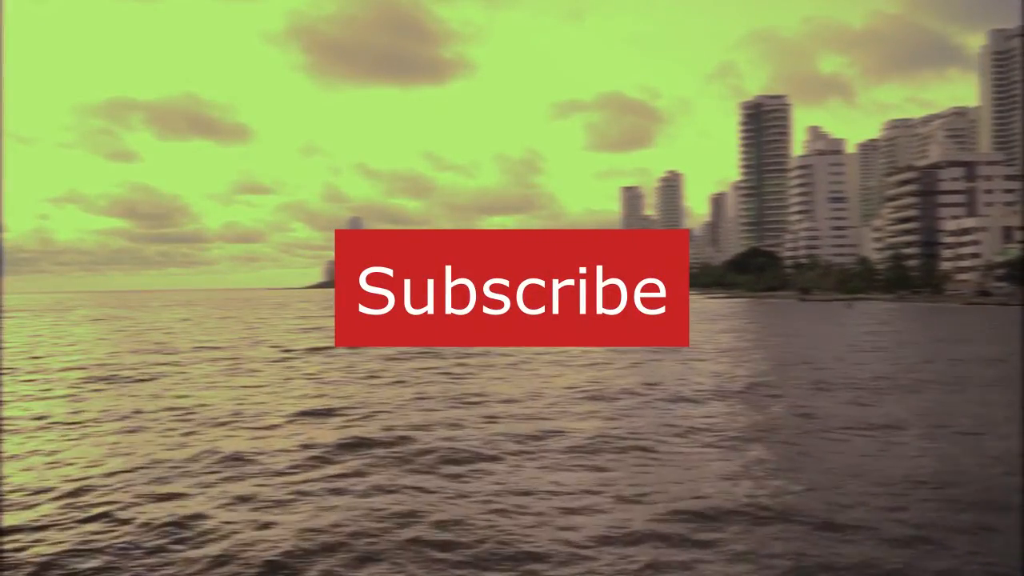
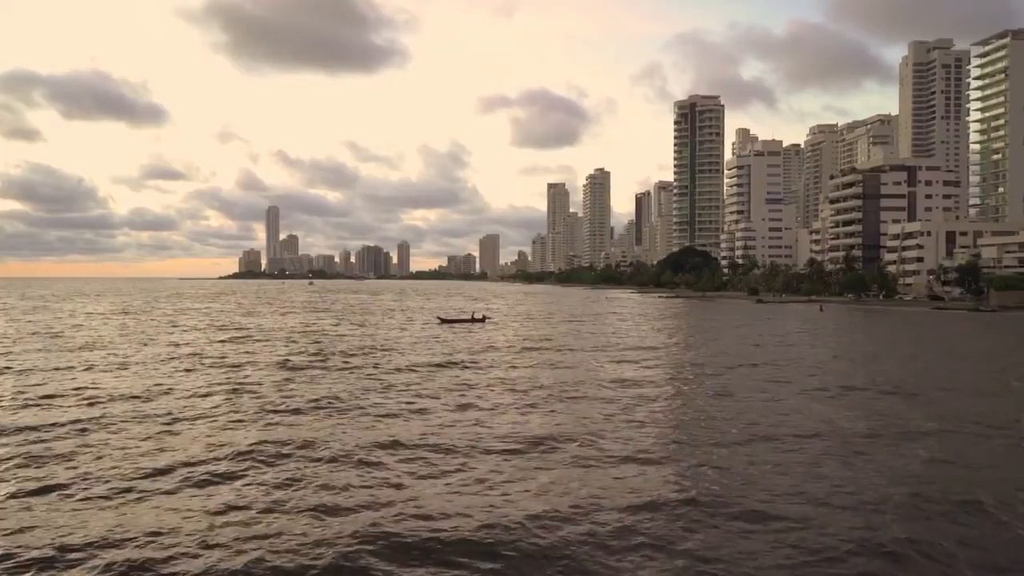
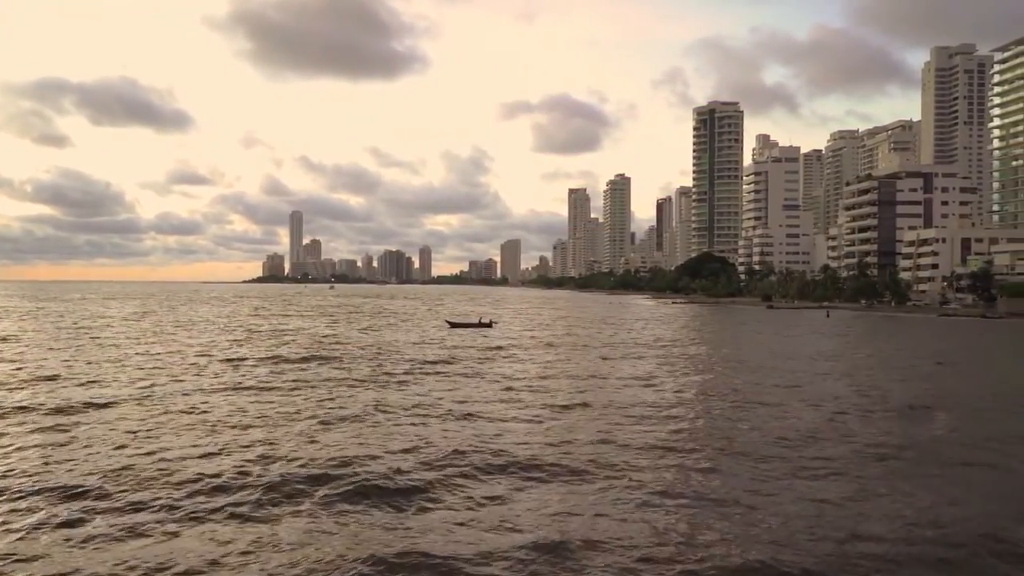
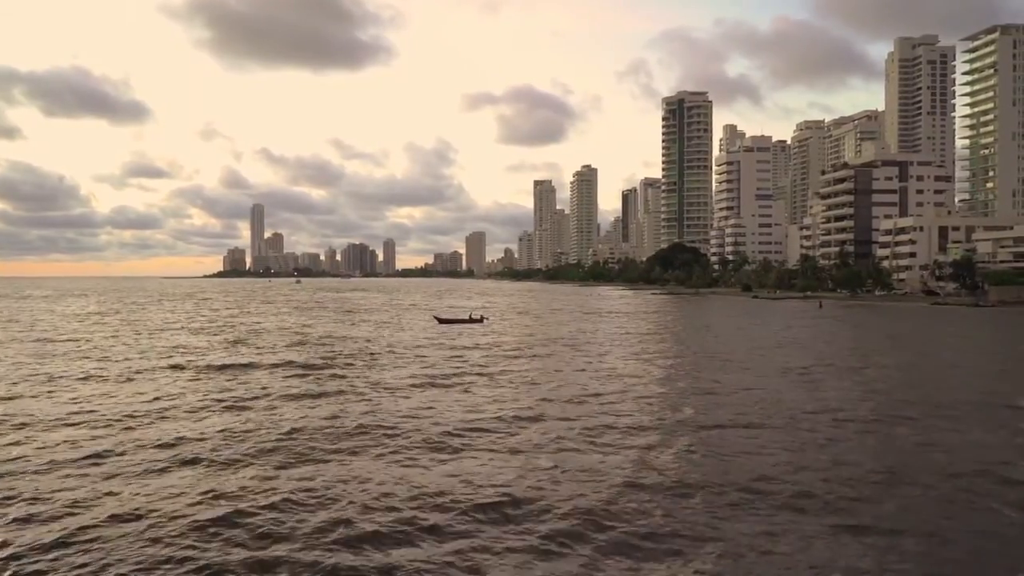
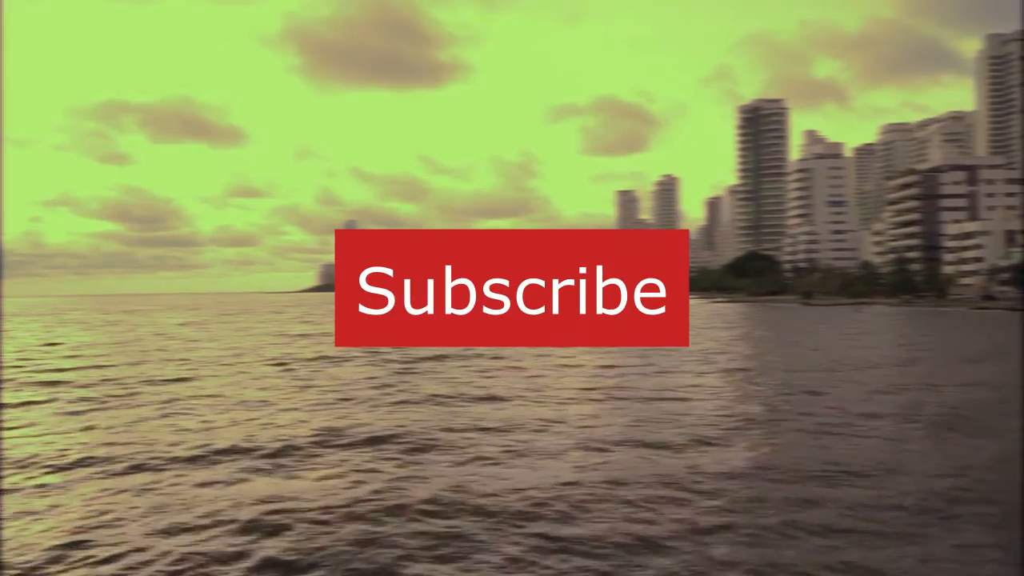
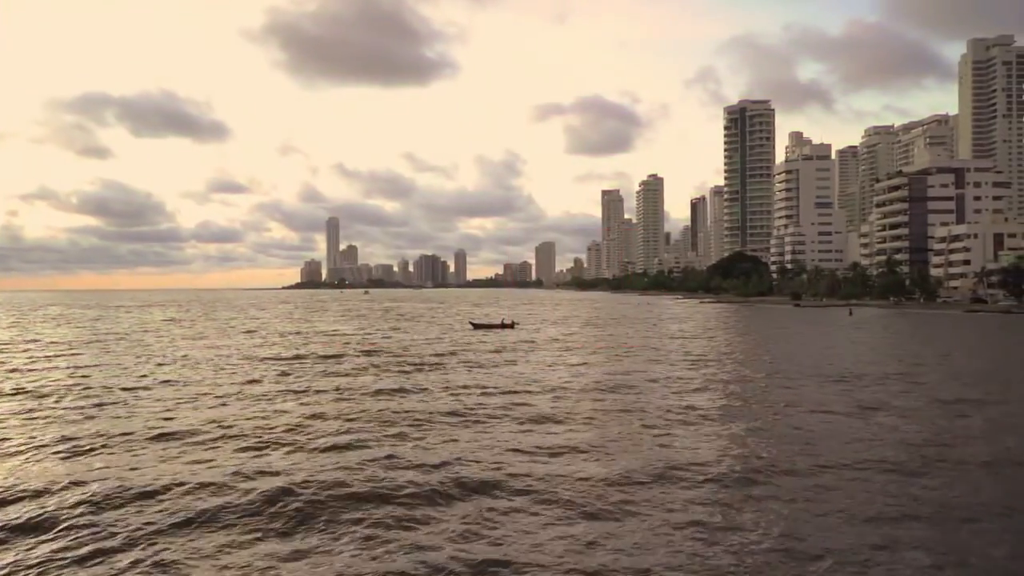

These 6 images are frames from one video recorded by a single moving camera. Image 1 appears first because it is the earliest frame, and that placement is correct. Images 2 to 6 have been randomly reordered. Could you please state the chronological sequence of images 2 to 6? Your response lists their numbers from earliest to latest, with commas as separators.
5, 6, 3, 2, 4
